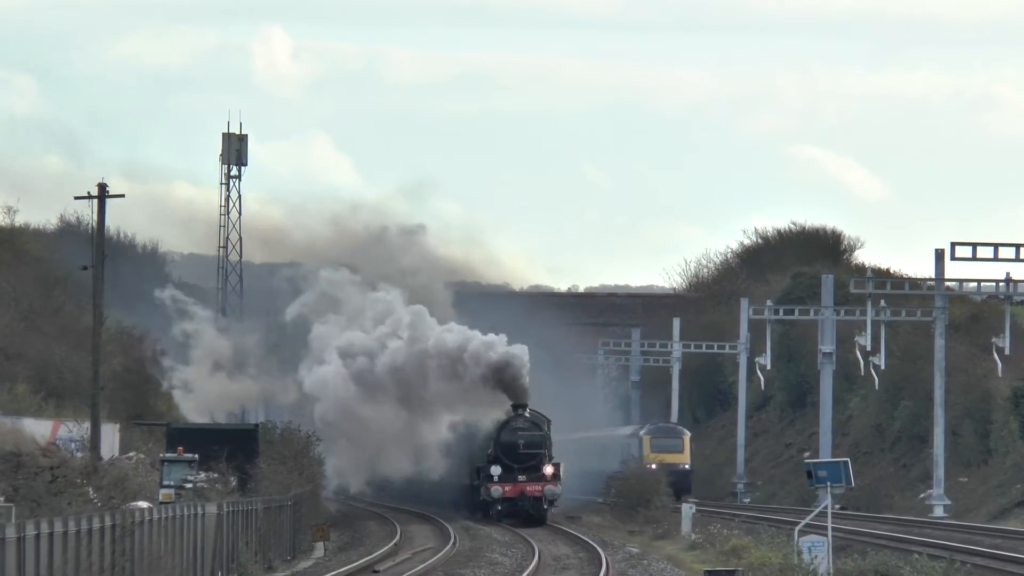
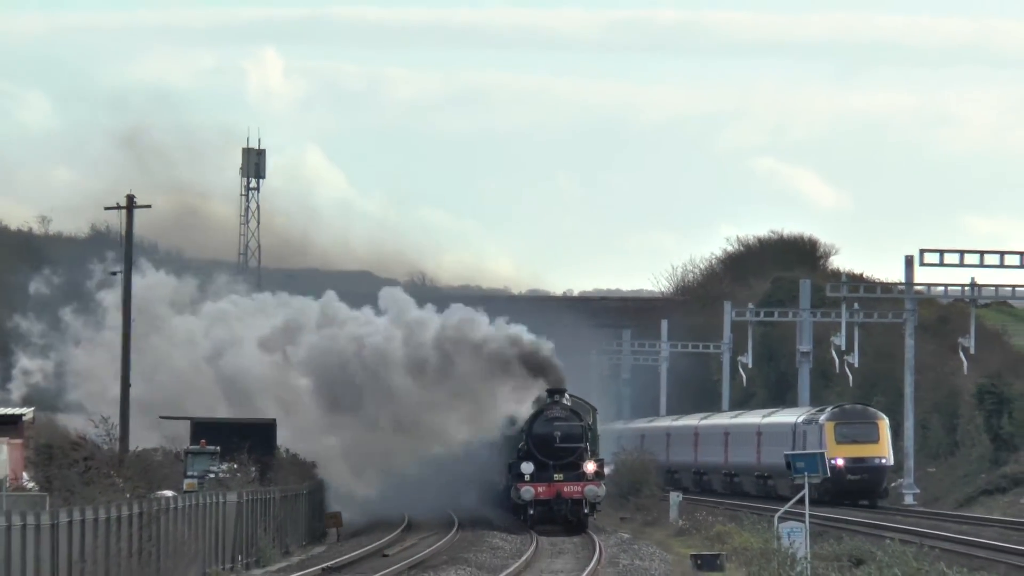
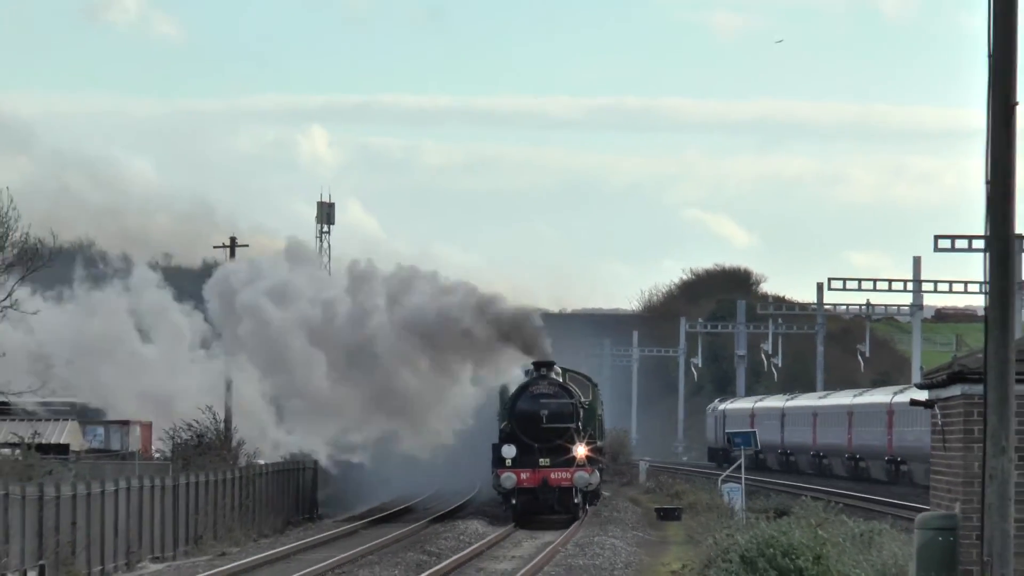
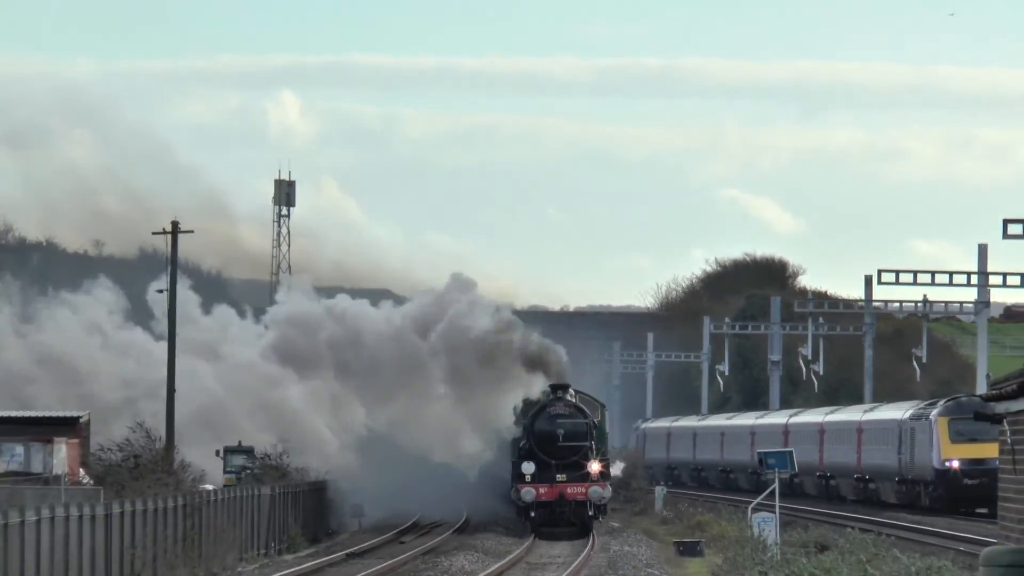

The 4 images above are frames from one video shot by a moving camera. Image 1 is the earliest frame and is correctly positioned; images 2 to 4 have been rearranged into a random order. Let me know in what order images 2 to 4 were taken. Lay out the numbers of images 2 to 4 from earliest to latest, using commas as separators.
2, 4, 3
